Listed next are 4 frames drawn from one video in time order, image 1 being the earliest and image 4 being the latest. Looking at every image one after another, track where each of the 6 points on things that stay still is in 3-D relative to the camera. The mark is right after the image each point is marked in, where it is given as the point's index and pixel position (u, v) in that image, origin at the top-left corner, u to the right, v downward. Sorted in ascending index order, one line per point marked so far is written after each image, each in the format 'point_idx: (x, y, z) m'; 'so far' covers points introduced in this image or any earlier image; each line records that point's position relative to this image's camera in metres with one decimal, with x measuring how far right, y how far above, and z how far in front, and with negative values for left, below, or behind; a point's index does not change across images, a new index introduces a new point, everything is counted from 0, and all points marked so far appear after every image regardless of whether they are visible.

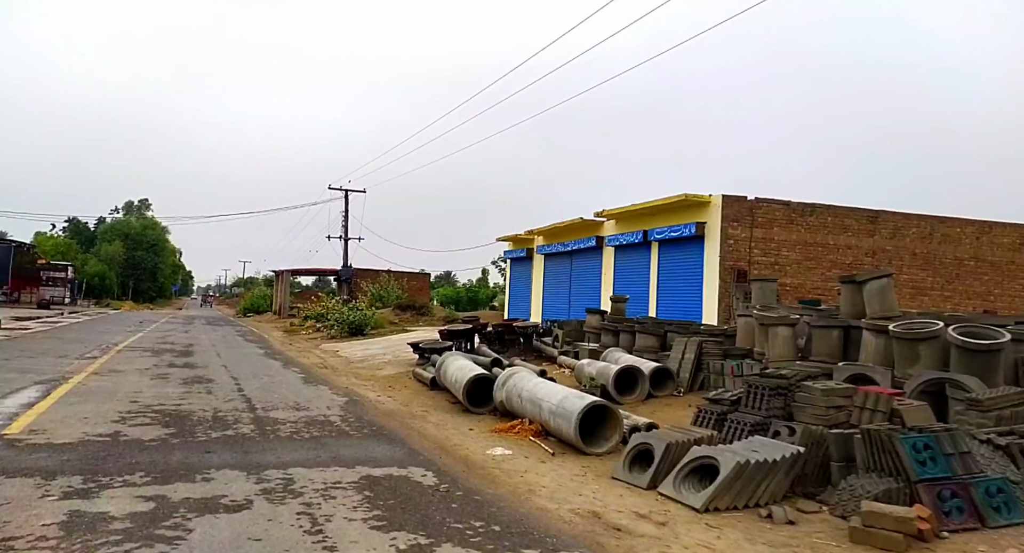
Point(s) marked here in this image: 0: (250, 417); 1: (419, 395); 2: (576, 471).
0: (-3.5, -1.9, +8.6) m
1: (-1.6, -2.1, +11.2) m
2: (+0.6, -1.9, +6.0) m
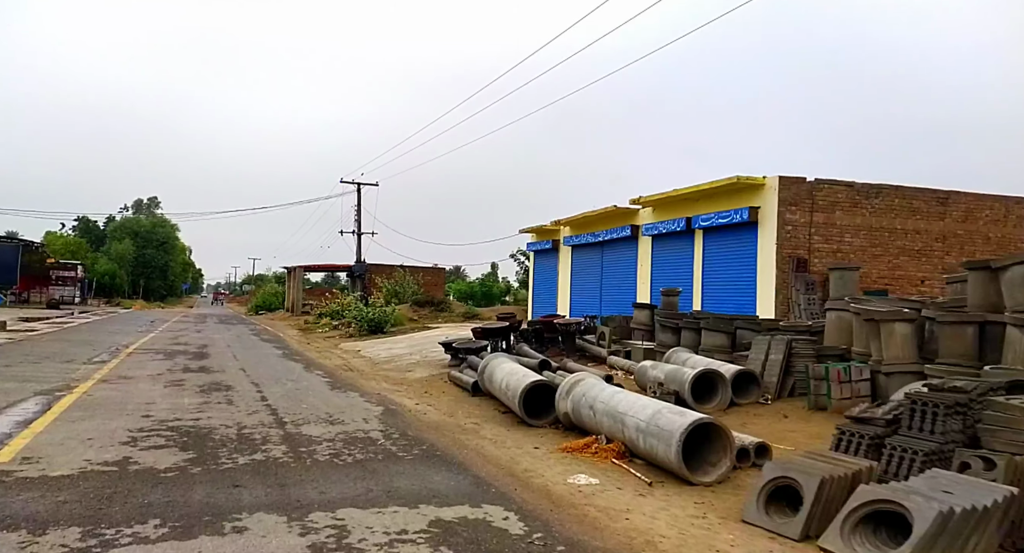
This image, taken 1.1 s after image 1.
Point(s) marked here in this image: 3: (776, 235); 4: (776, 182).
0: (-2.7, -1.8, +7.4) m
1: (-0.8, -2.0, +10.0) m
2: (+1.4, -1.8, +4.9) m
3: (+6.0, +1.0, +14.4) m
4: (+6.0, +2.2, +14.6) m
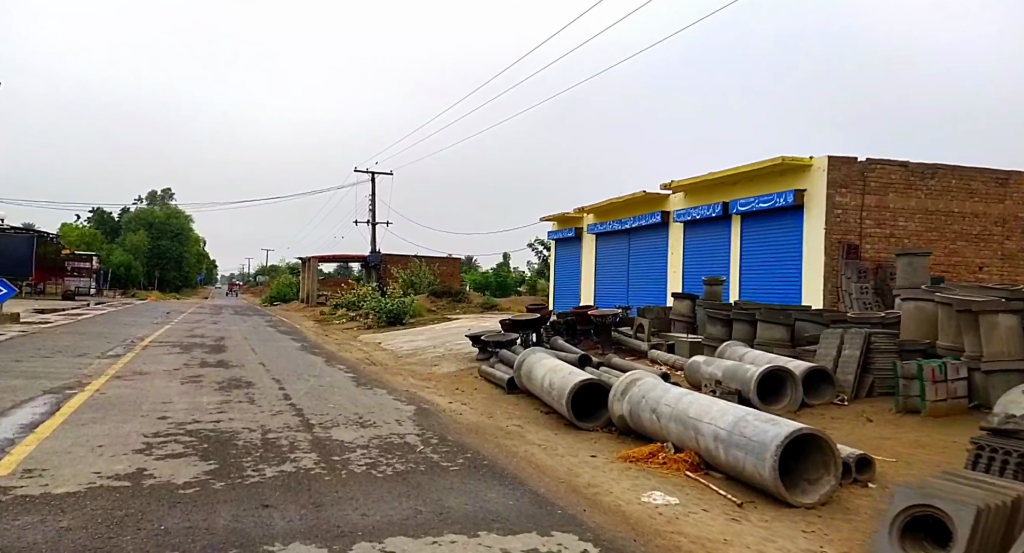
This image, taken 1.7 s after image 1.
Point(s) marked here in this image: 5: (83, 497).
0: (-2.1, -1.7, +6.7) m
1: (-0.2, -1.8, +9.3) m
2: (+1.9, -1.7, +4.1) m
3: (+6.6, +1.2, +13.5) m
4: (+6.7, +2.5, +13.7) m
5: (-3.2, -1.6, +4.7) m
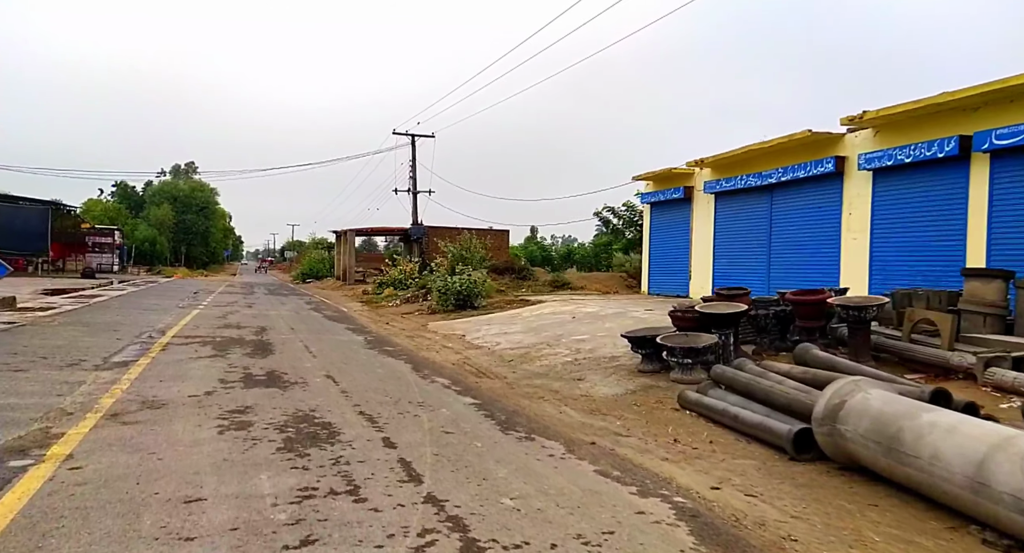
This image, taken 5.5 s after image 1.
0: (+0.3, -1.6, +2.3) m
1: (+2.3, -1.6, +4.8) m
2: (+4.2, -1.7, -0.5) m
3: (+9.3, +1.6, +8.7) m
4: (+9.3, +2.9, +8.8) m
5: (-0.8, -1.6, +0.3) m
